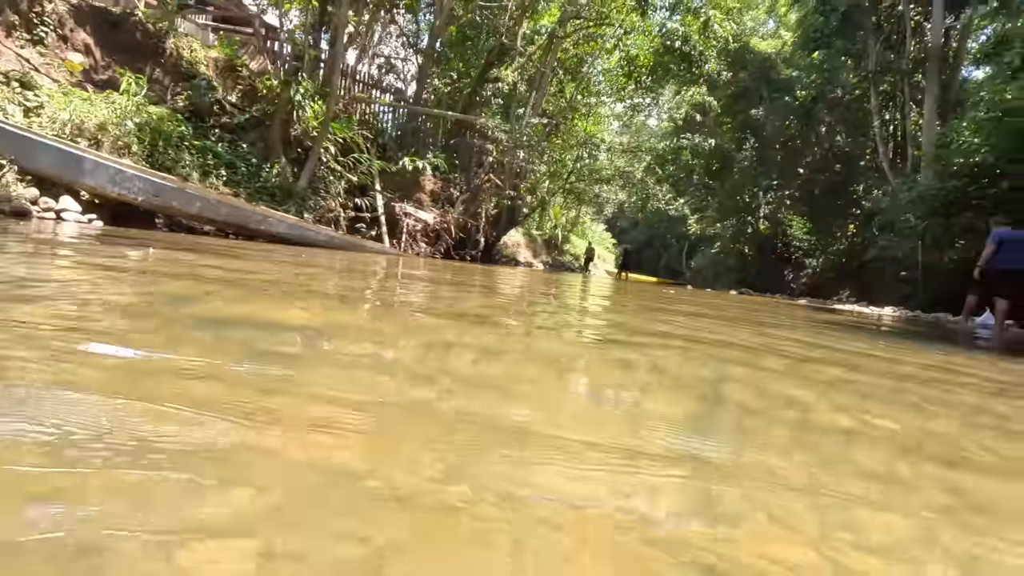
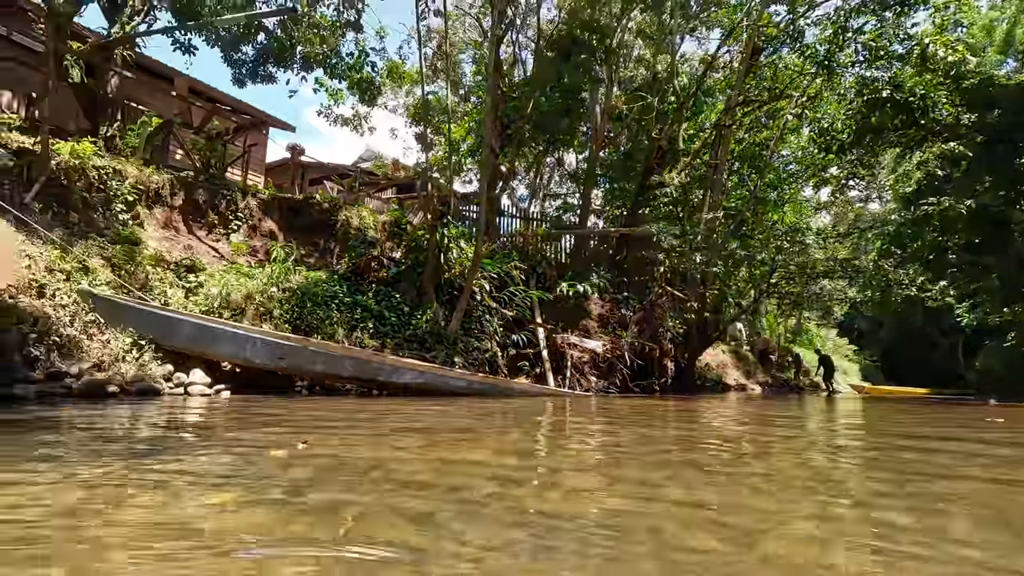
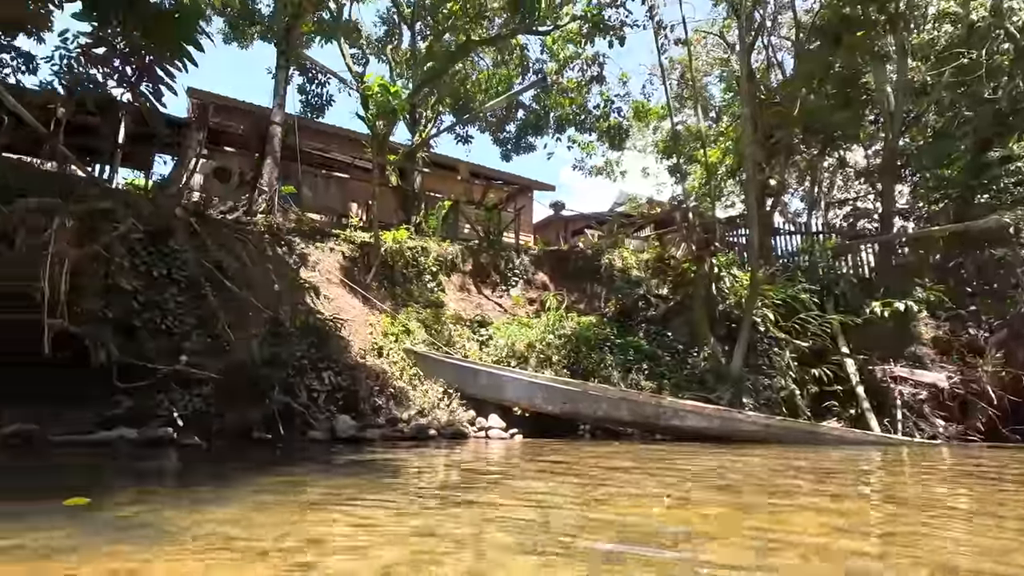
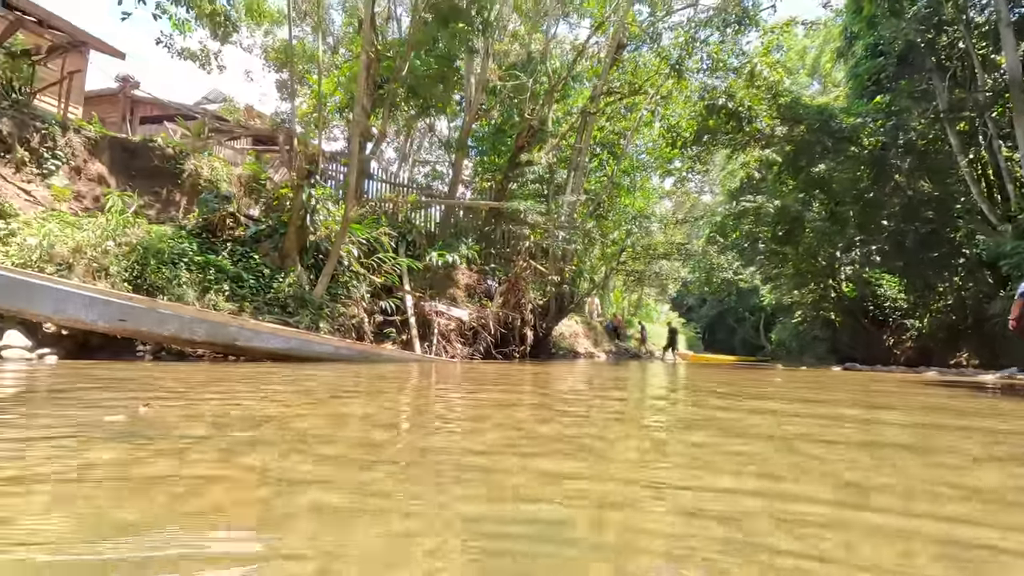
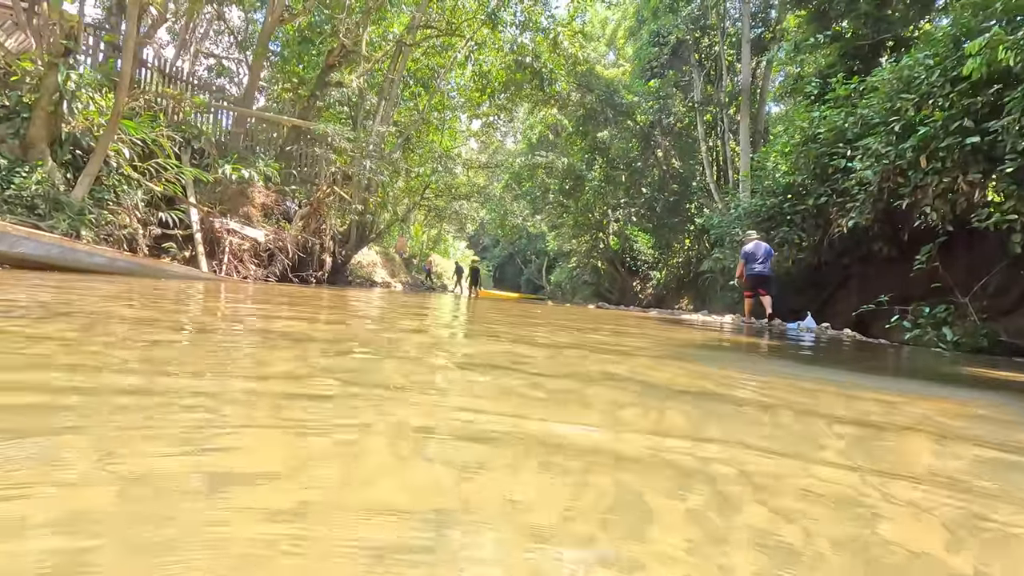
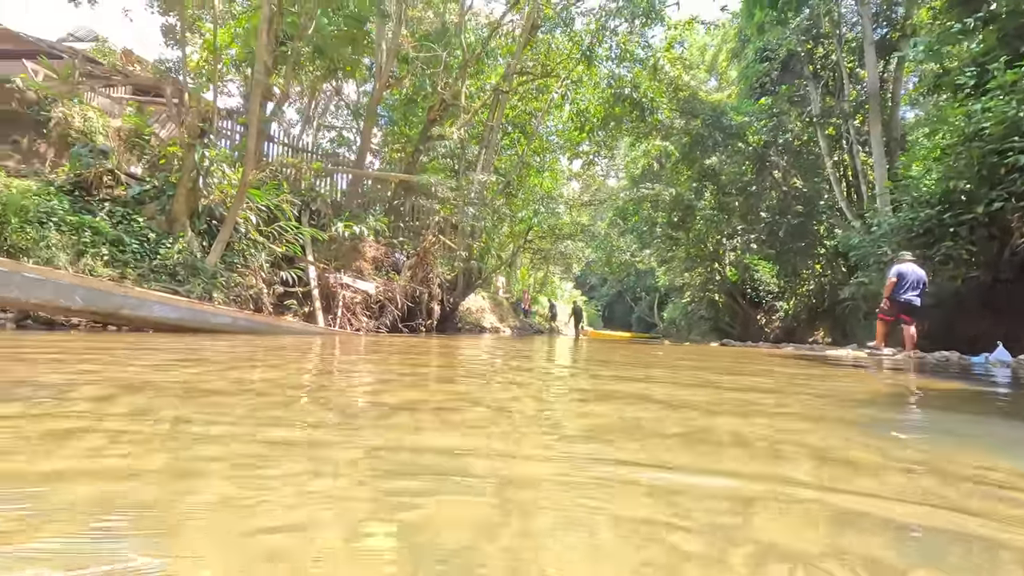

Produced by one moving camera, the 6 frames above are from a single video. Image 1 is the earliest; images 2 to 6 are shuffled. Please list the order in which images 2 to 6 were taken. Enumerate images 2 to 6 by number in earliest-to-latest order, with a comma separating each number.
5, 6, 4, 2, 3
